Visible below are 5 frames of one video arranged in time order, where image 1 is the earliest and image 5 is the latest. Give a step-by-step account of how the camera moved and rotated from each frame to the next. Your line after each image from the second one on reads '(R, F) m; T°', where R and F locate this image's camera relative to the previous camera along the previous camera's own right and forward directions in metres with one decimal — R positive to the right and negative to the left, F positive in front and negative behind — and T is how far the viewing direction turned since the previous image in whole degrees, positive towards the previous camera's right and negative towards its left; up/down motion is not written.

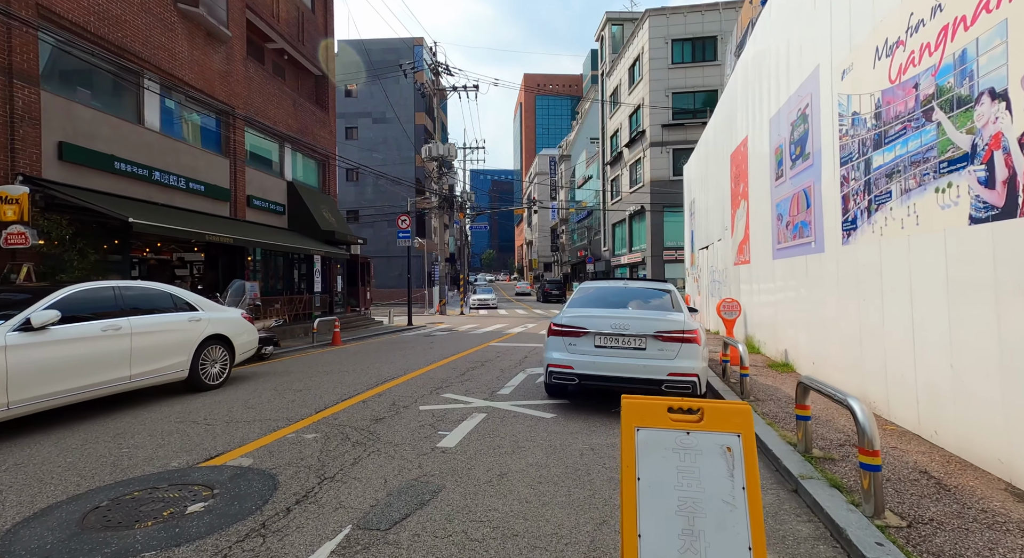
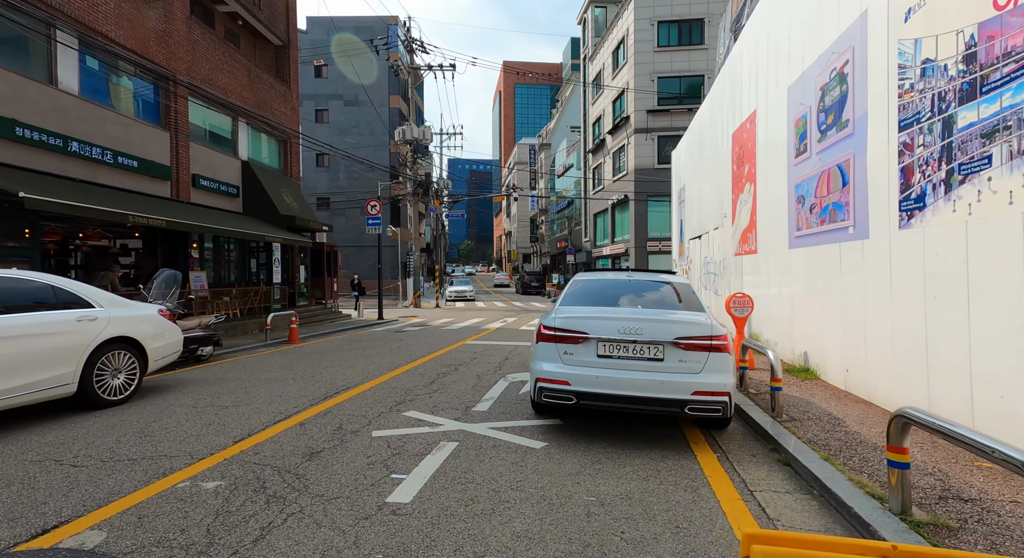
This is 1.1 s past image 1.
(0.0, +1.4) m; +2°
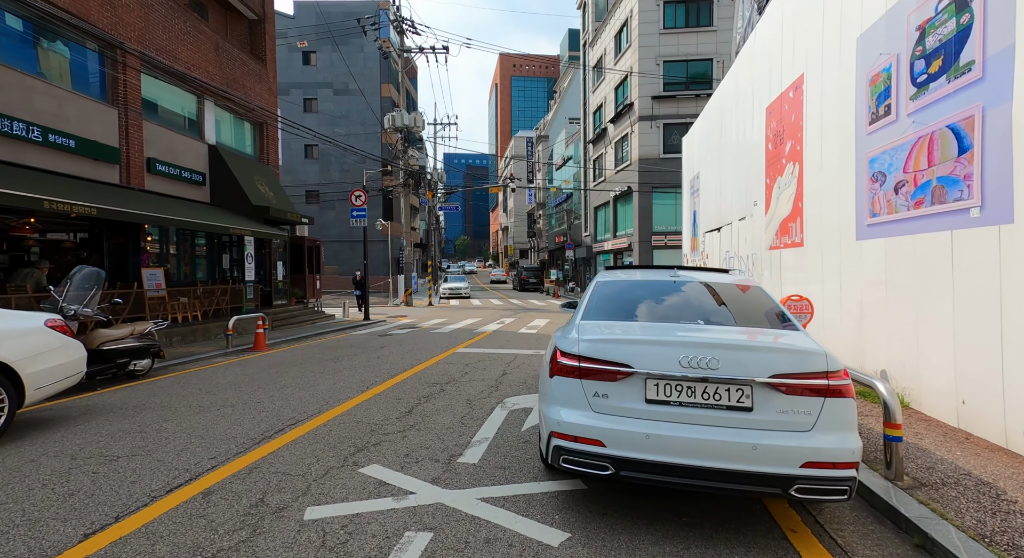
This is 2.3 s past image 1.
(0.0, +1.6) m; 0°
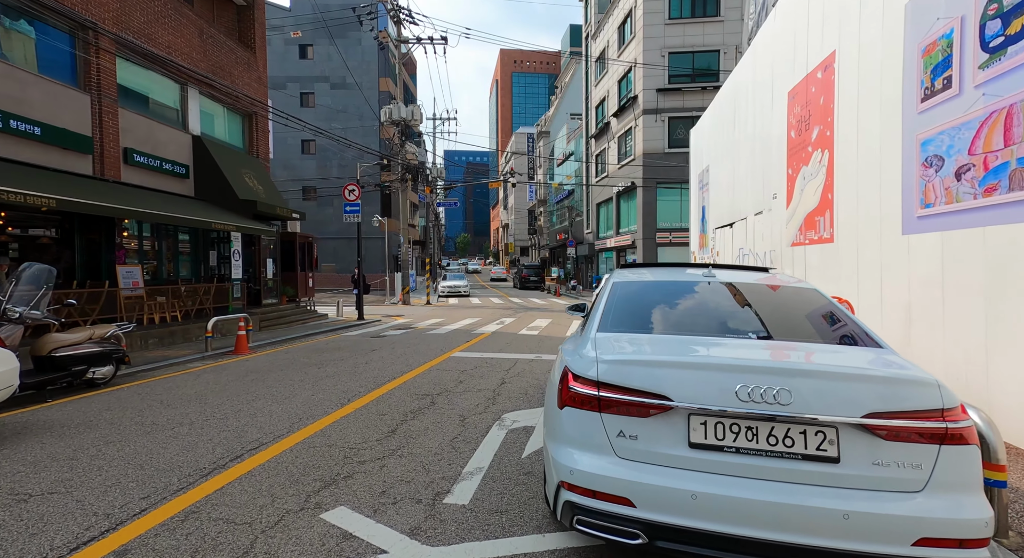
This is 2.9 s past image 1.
(0.0, +0.8) m; 0°
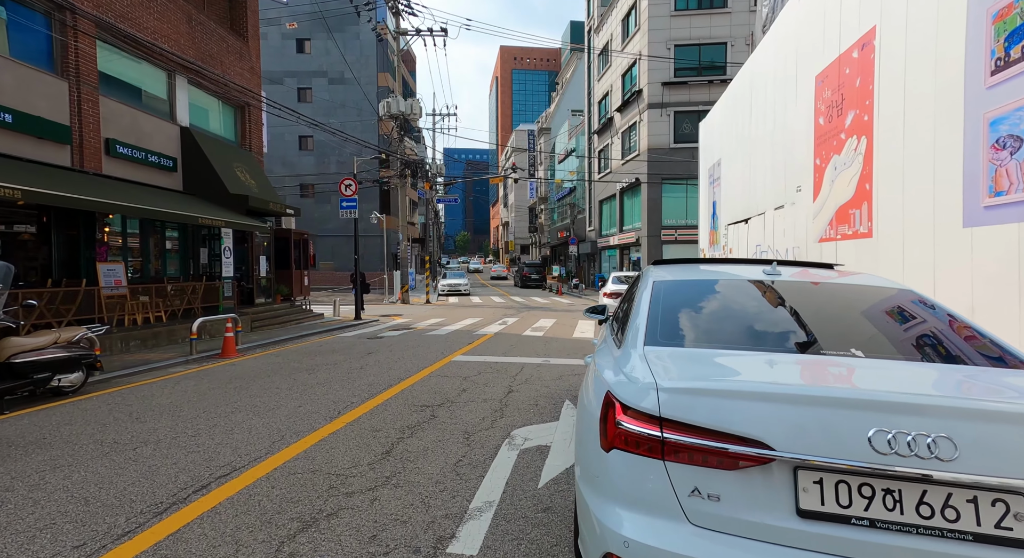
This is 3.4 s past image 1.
(-0.1, +0.7) m; 0°
